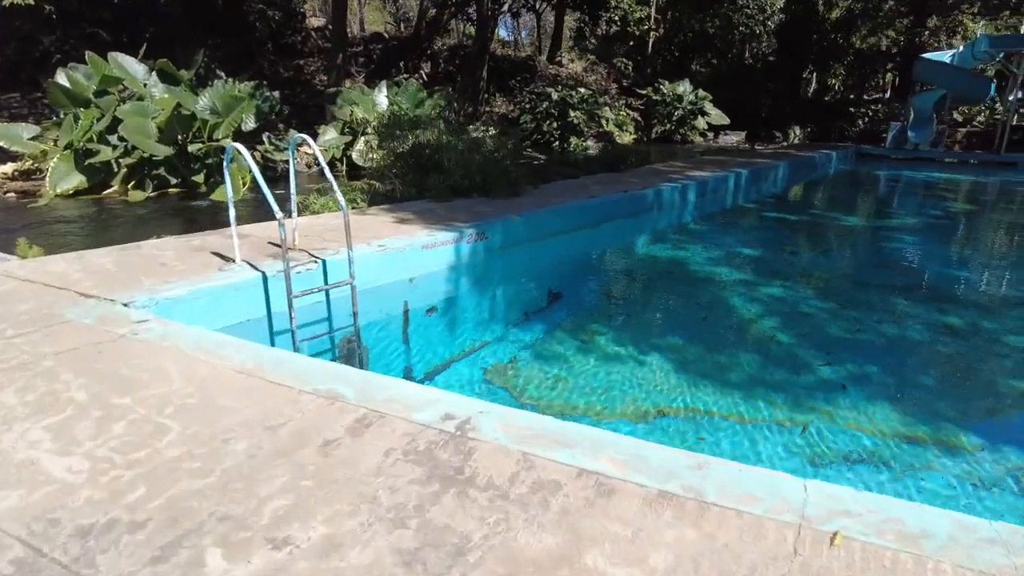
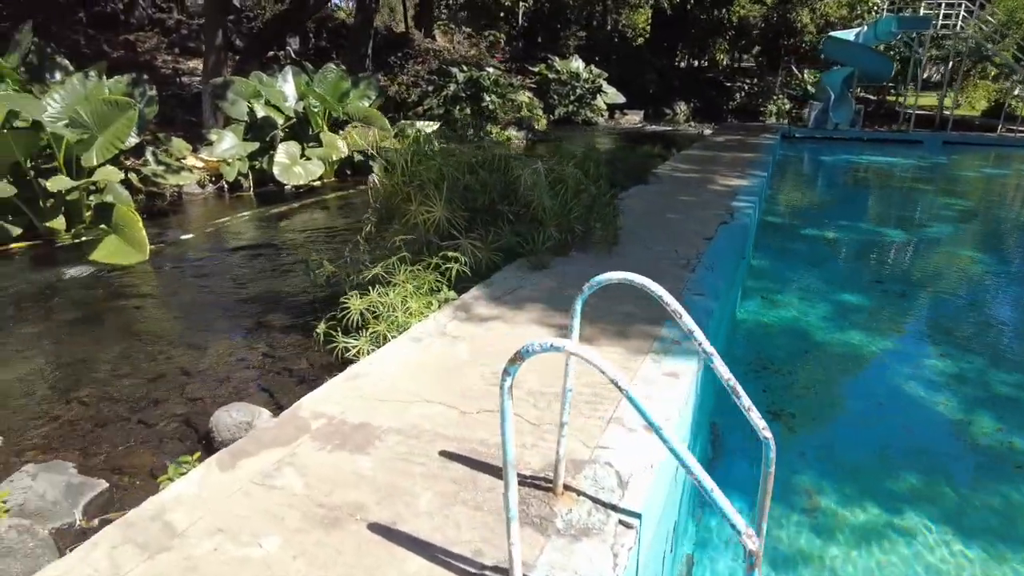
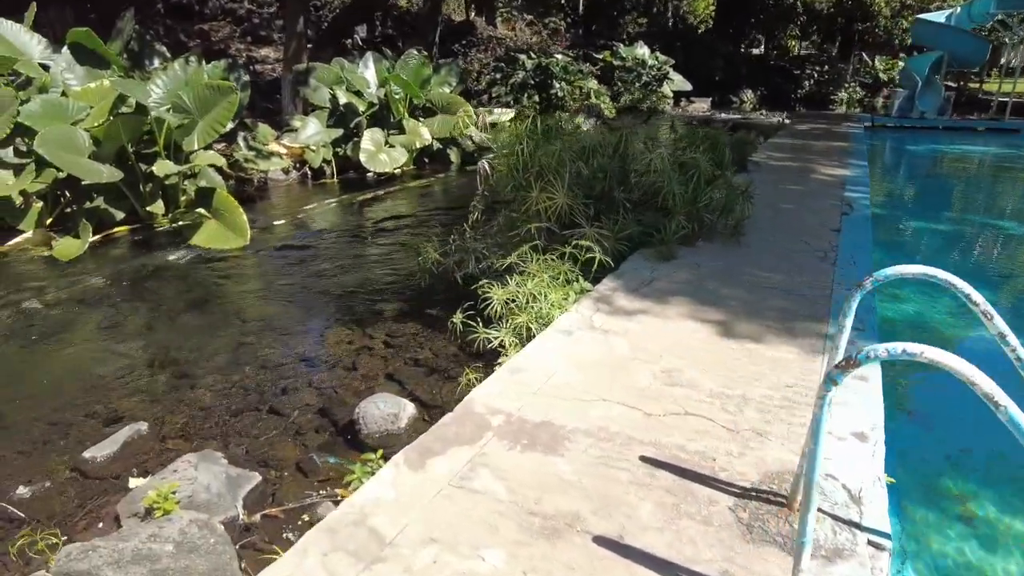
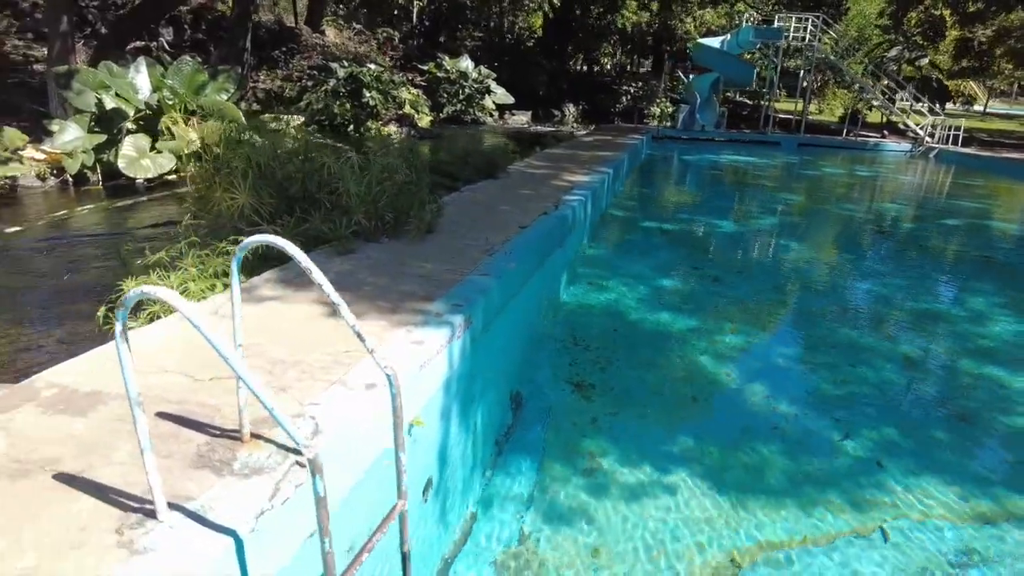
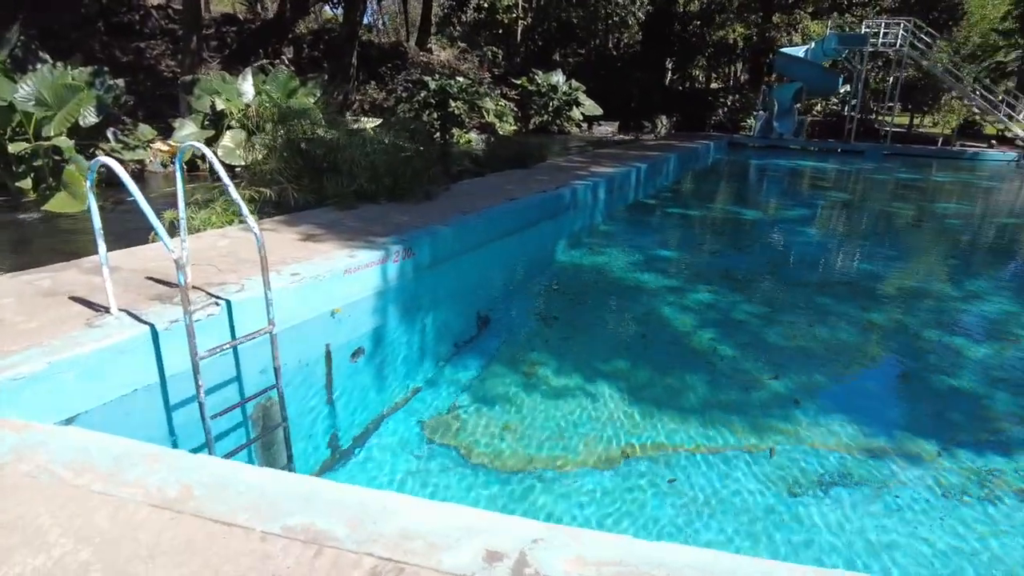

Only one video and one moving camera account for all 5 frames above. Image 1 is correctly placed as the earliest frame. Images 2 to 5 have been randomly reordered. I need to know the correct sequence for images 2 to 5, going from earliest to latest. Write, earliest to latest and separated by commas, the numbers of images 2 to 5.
5, 4, 2, 3
